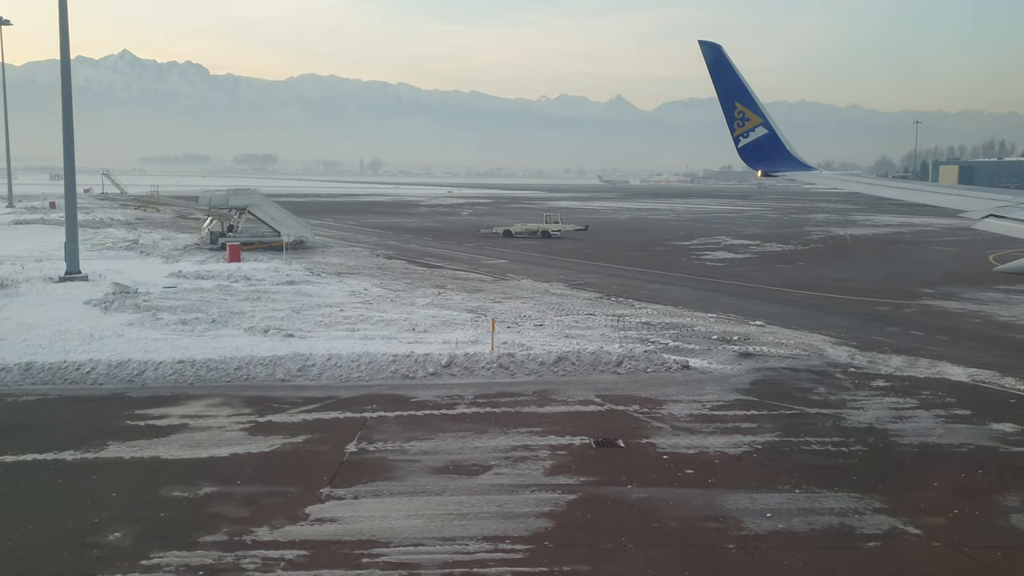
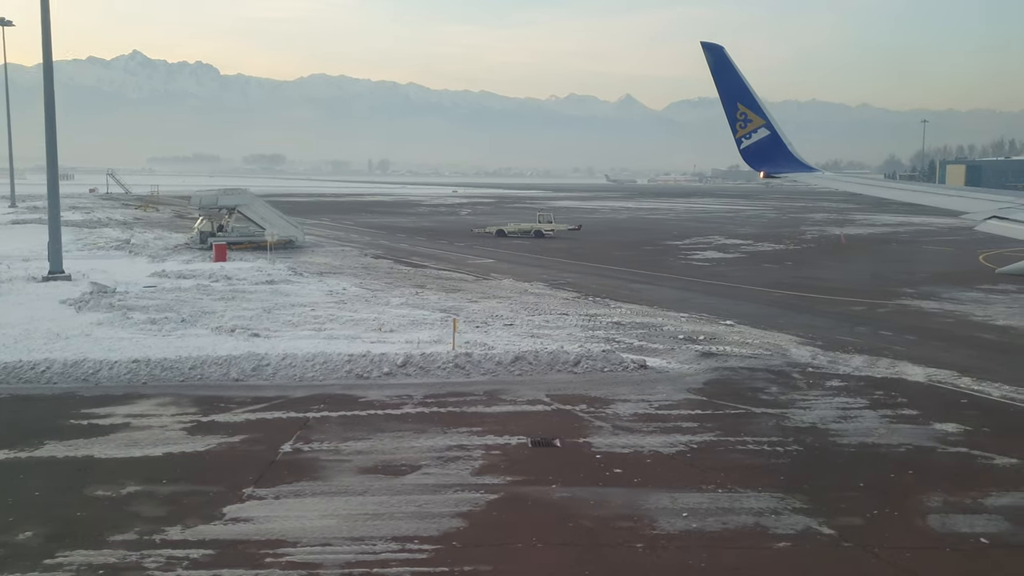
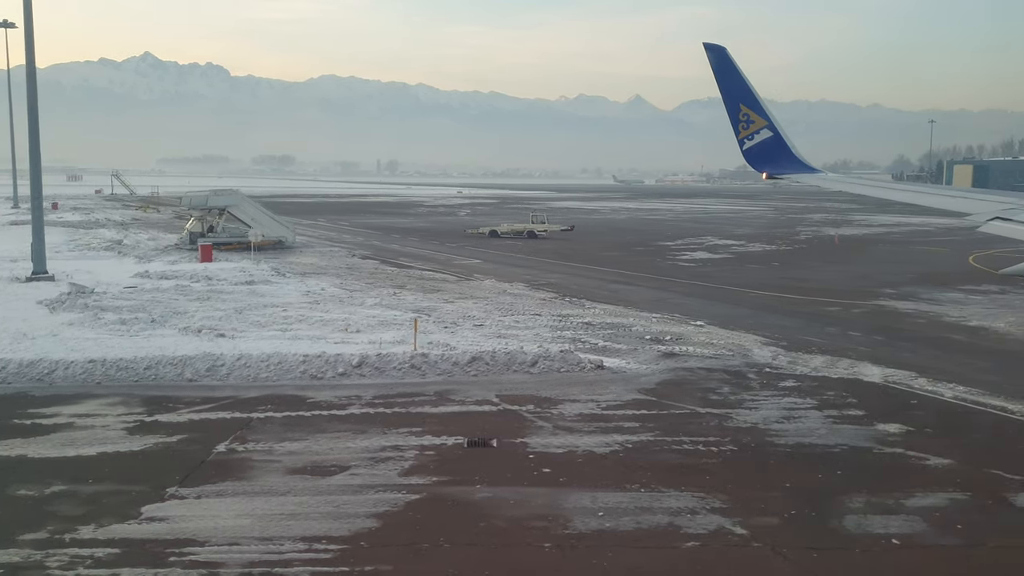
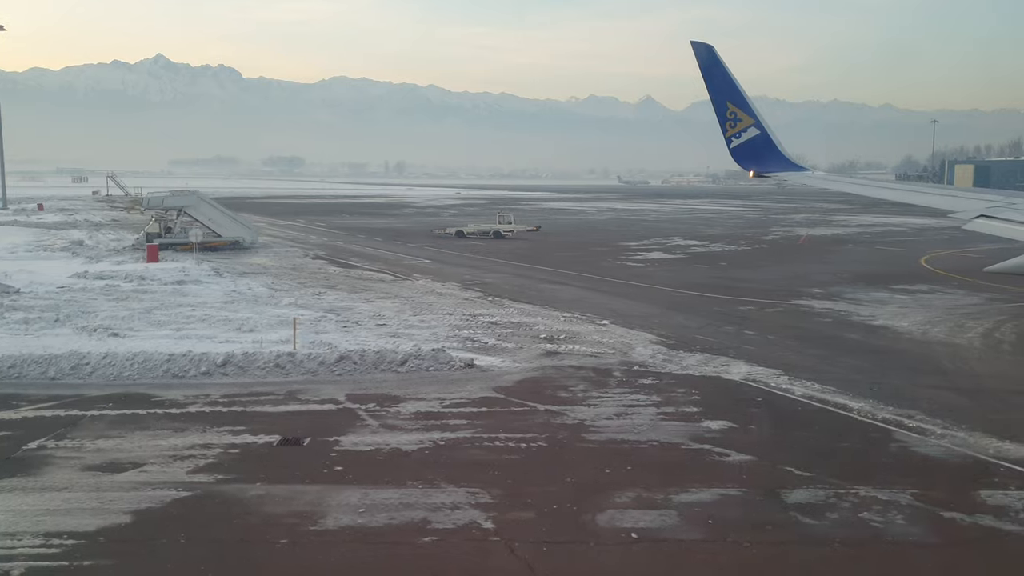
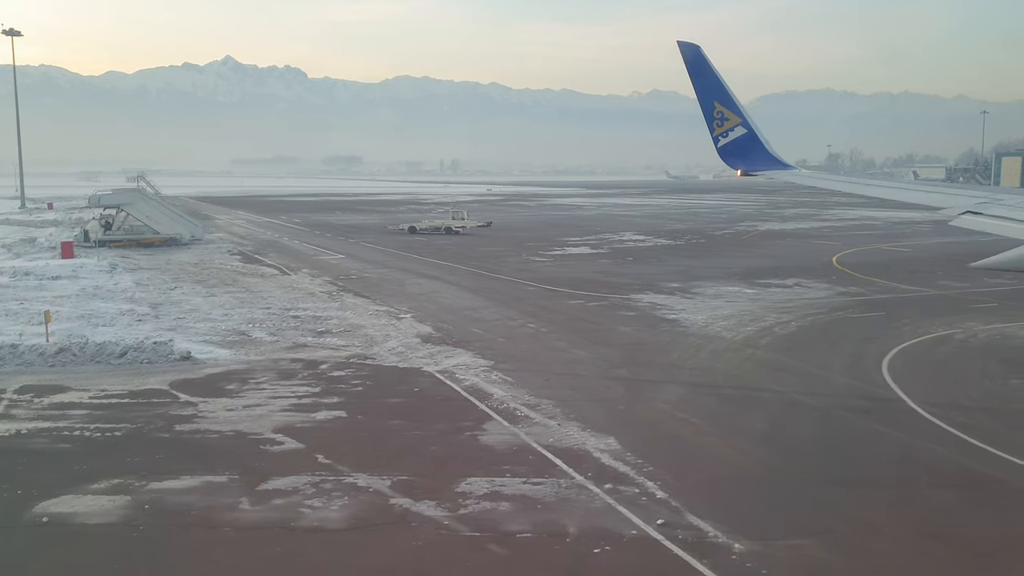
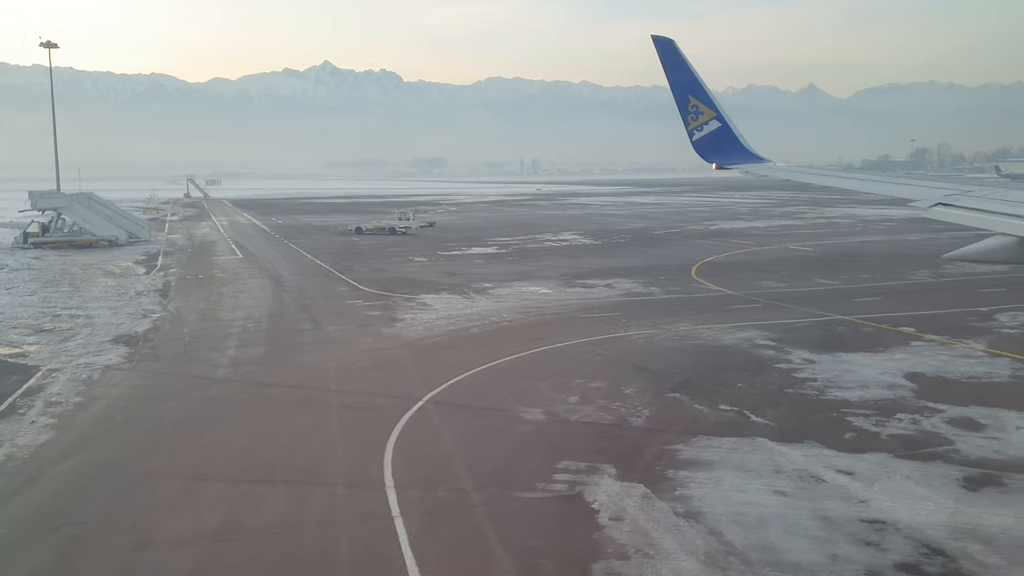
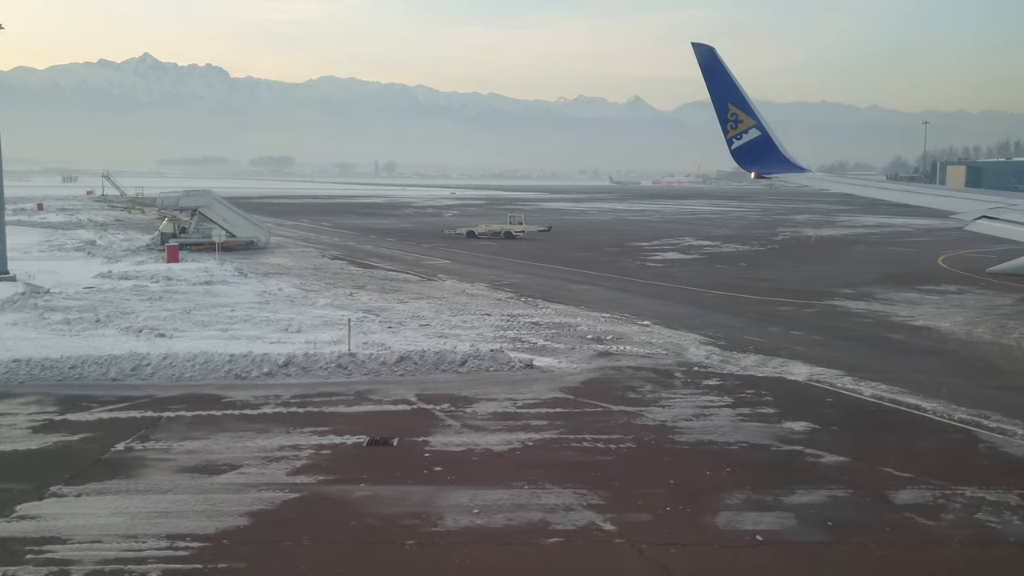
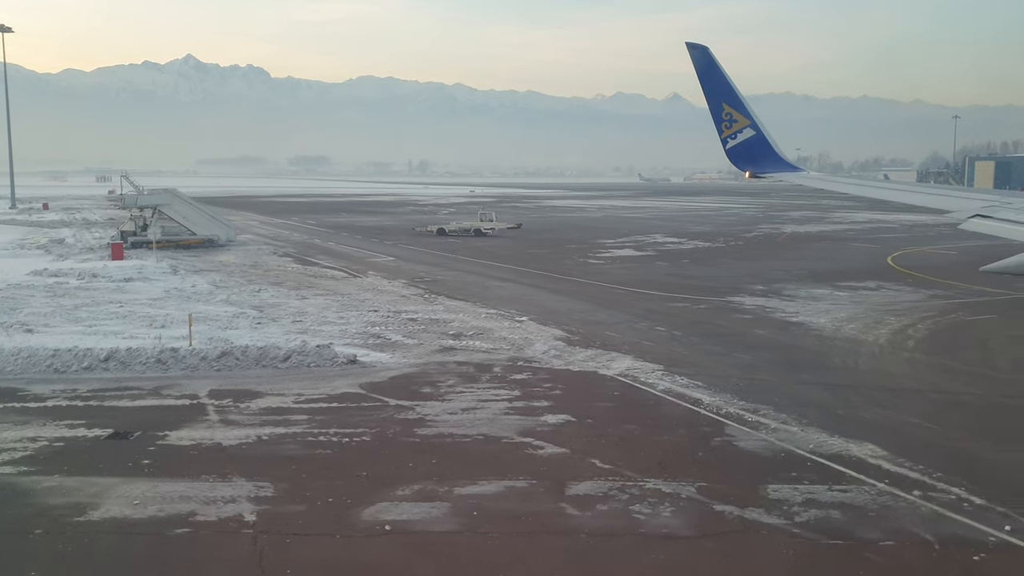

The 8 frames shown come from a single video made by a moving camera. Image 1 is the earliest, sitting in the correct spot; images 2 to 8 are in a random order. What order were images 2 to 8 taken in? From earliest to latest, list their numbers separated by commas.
2, 3, 7, 4, 8, 5, 6
